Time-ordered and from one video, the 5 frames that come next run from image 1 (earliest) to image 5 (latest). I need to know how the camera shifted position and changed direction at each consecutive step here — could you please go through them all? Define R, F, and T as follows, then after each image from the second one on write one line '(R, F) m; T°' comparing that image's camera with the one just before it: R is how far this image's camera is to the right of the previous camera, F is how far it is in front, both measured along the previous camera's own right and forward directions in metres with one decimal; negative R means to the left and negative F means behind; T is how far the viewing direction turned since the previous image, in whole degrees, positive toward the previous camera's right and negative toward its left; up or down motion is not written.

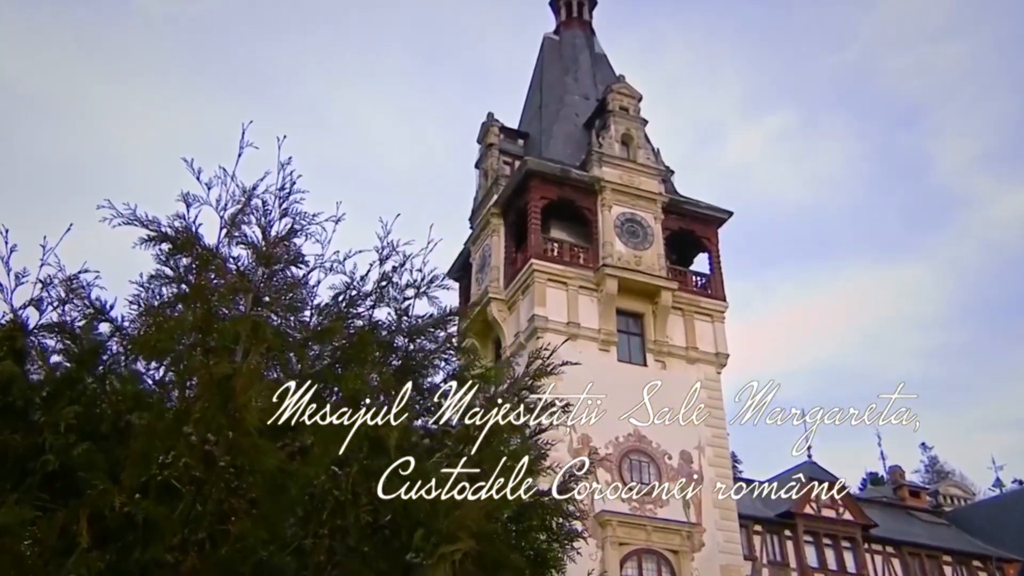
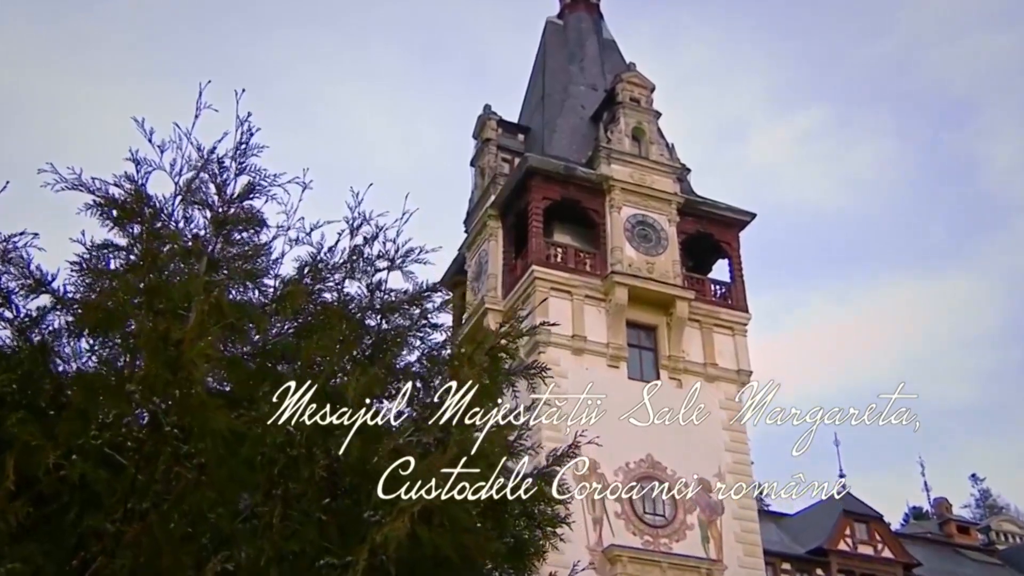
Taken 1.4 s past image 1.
(+0.2, +1.9) m; -1°
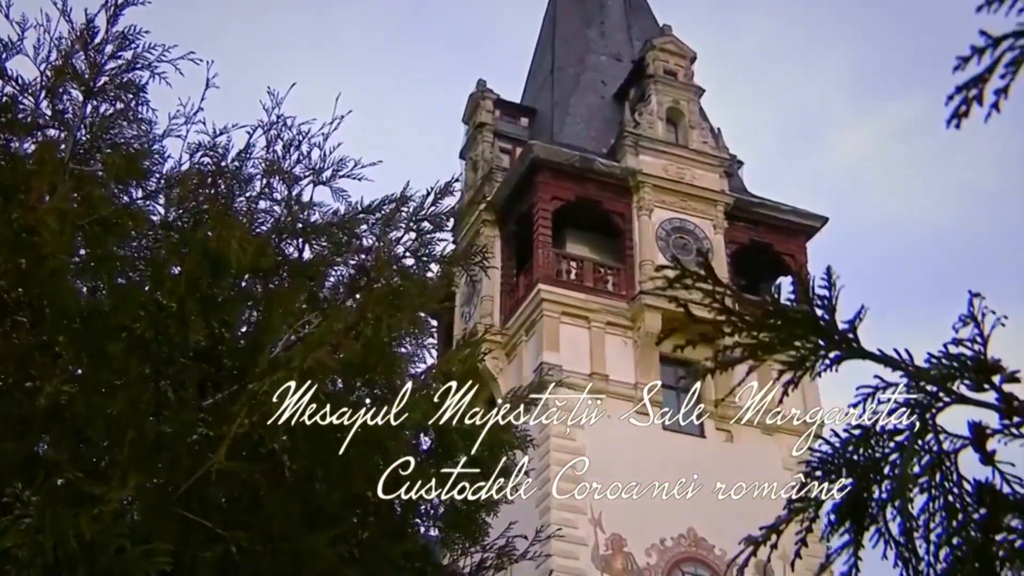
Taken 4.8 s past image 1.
(+0.6, +4.1) m; -2°
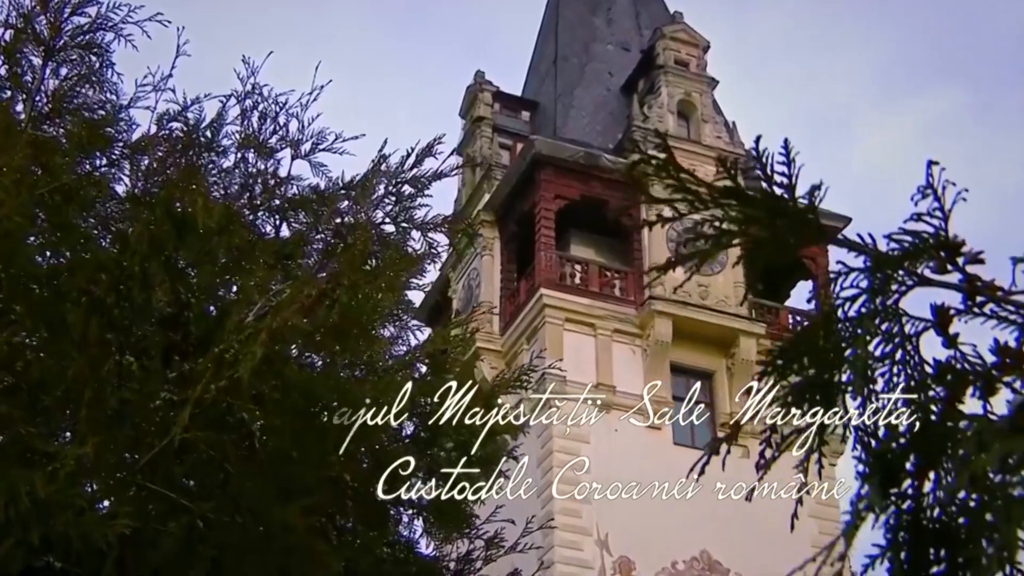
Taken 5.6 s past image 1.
(+0.1, +1.0) m; 0°
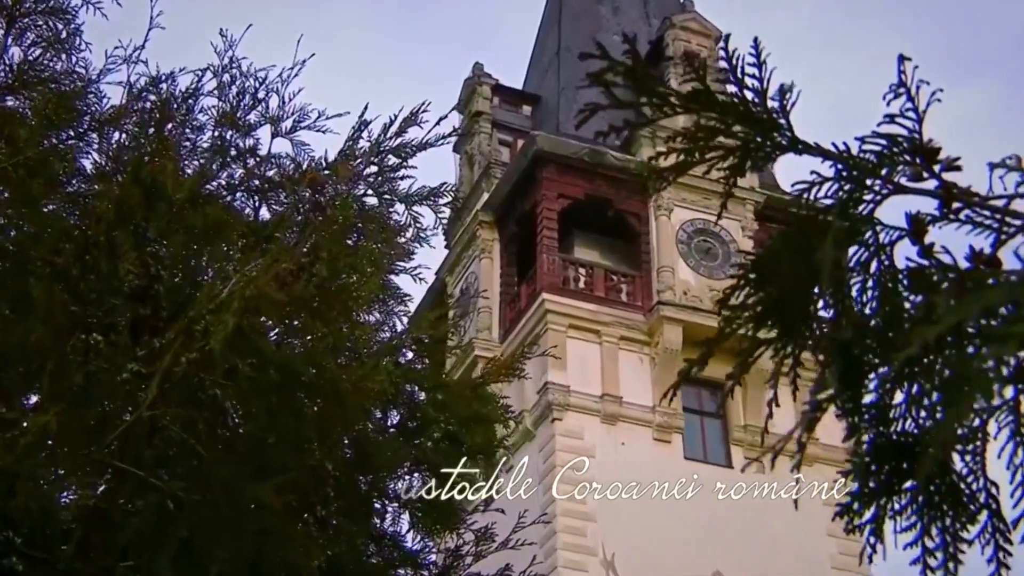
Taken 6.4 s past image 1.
(-0.1, +0.8) m; 0°
